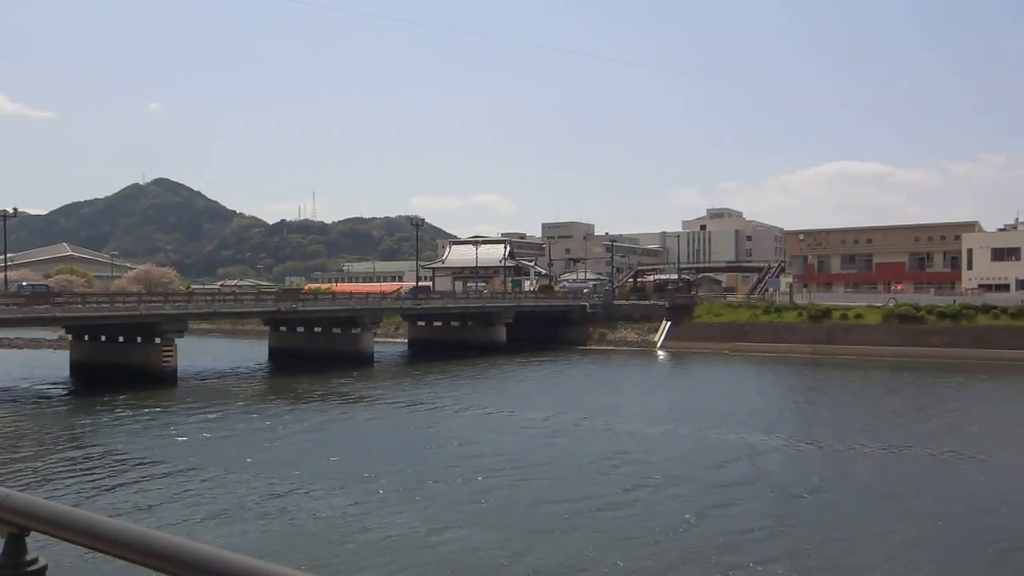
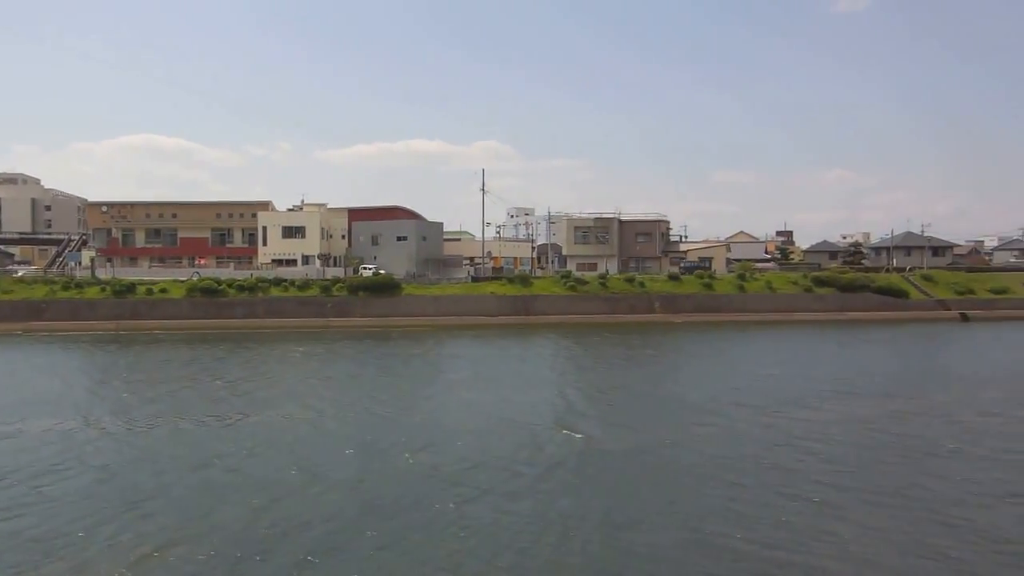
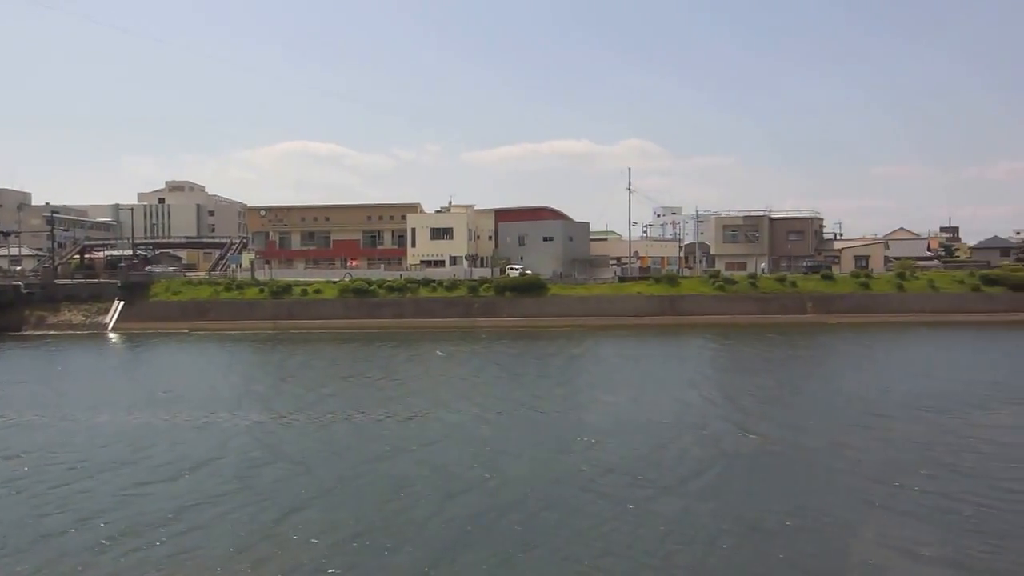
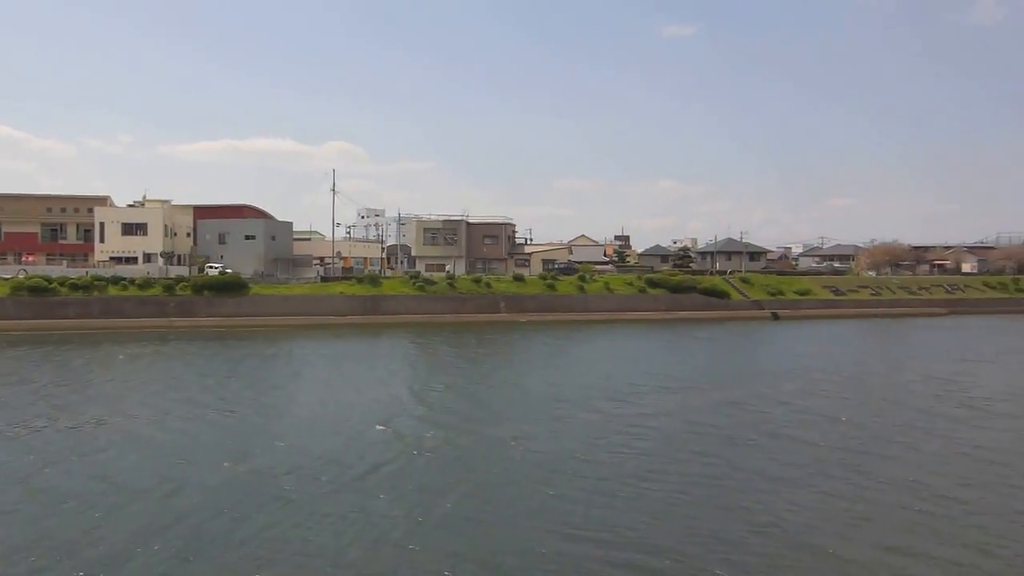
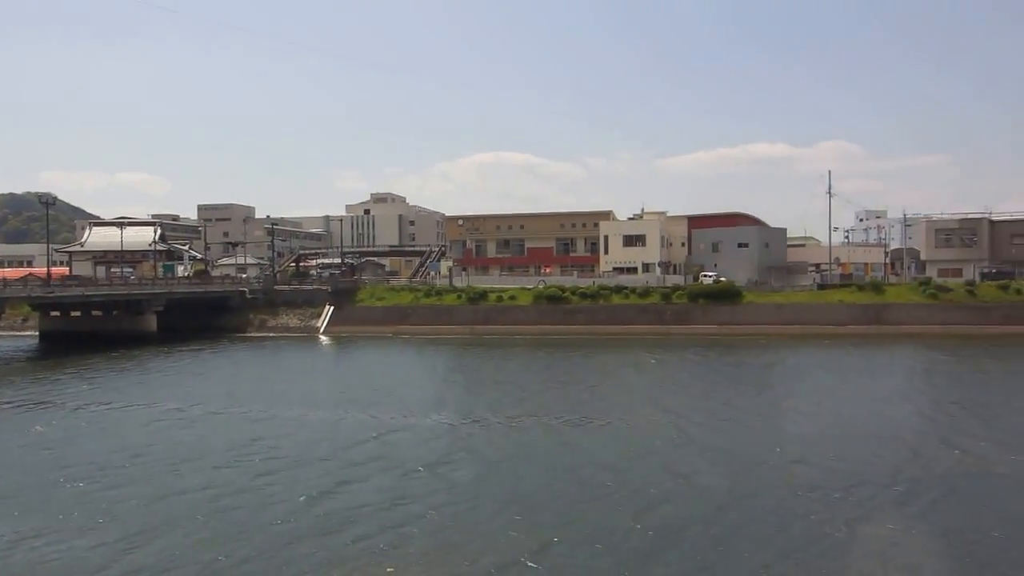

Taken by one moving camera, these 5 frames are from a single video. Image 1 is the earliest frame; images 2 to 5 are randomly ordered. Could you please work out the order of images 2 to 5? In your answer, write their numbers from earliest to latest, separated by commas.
5, 3, 2, 4
